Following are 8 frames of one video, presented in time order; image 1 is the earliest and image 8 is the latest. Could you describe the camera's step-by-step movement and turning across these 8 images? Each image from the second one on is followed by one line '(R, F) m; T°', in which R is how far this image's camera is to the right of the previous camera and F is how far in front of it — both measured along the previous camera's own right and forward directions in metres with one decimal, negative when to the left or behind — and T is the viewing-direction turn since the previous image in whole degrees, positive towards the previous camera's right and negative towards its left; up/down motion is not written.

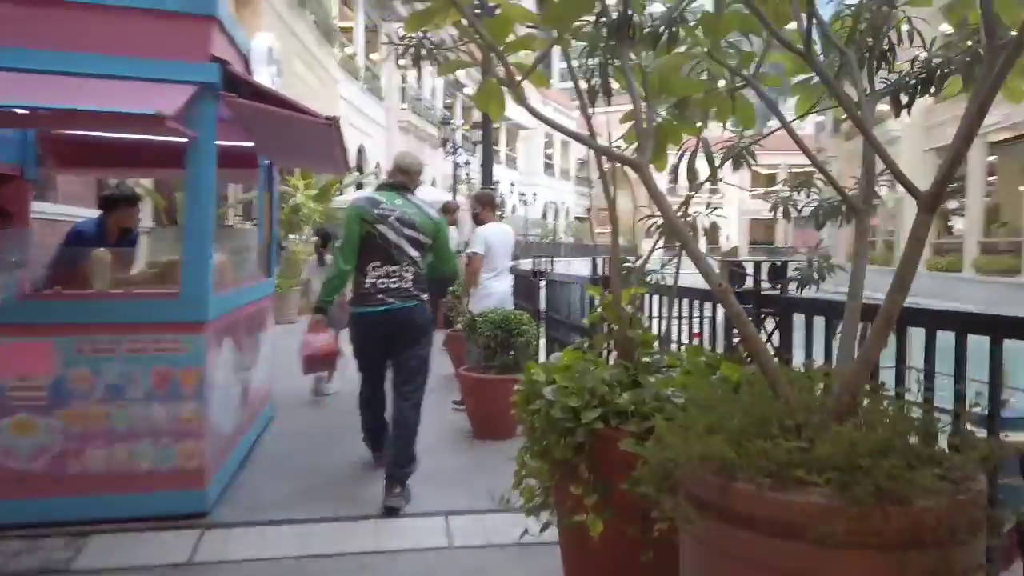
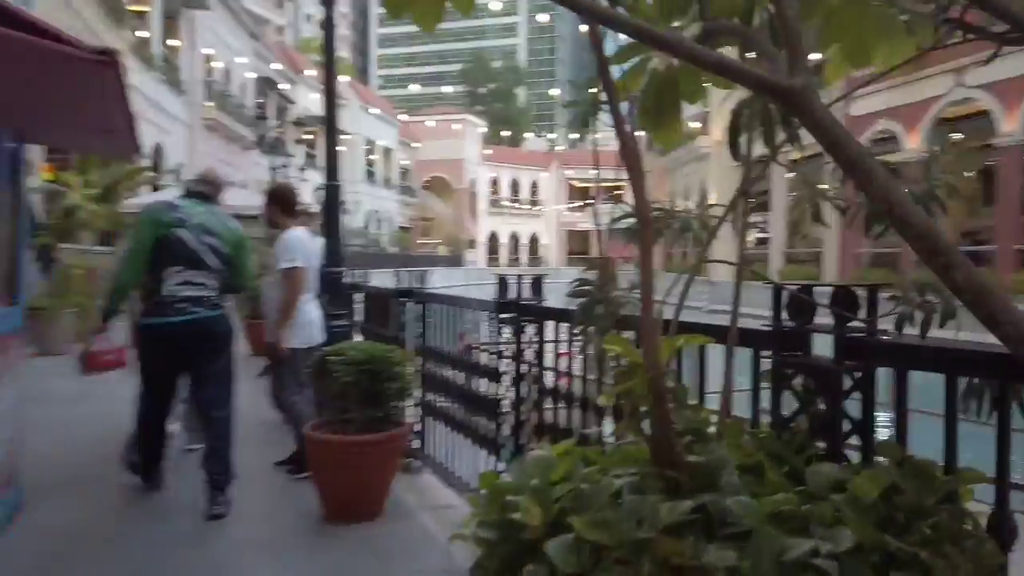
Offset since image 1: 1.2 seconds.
(-0.2, +1.1) m; +13°
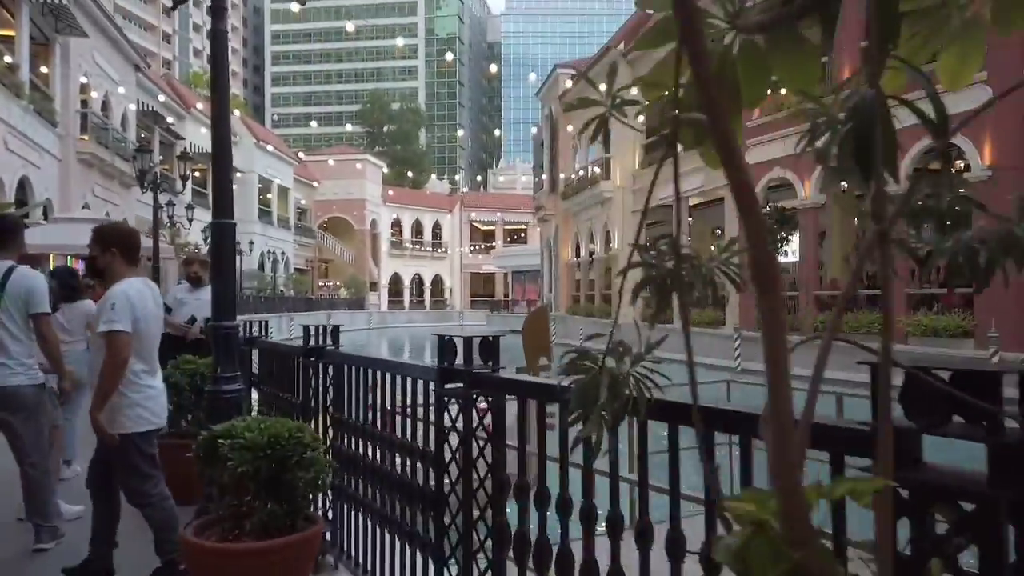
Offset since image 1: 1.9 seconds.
(-0.1, +0.6) m; +7°
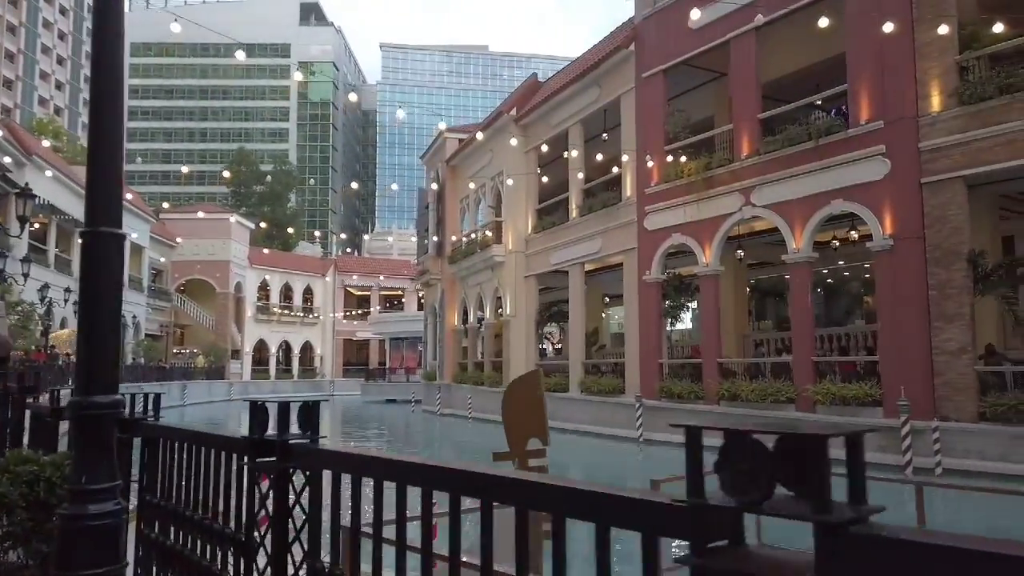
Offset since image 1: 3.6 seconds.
(-0.6, +1.3) m; +9°
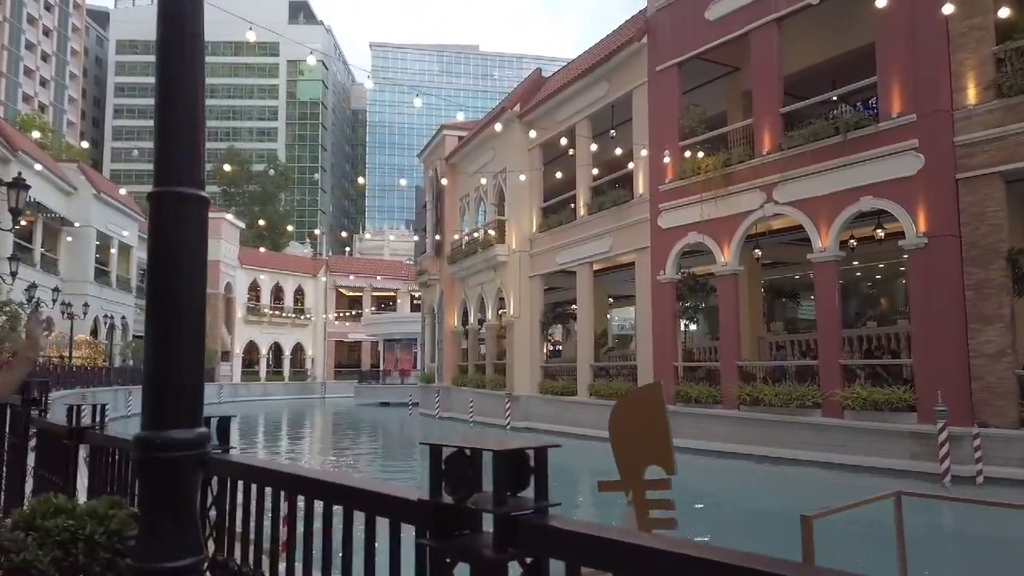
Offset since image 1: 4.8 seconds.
(-0.5, +0.7) m; +1°
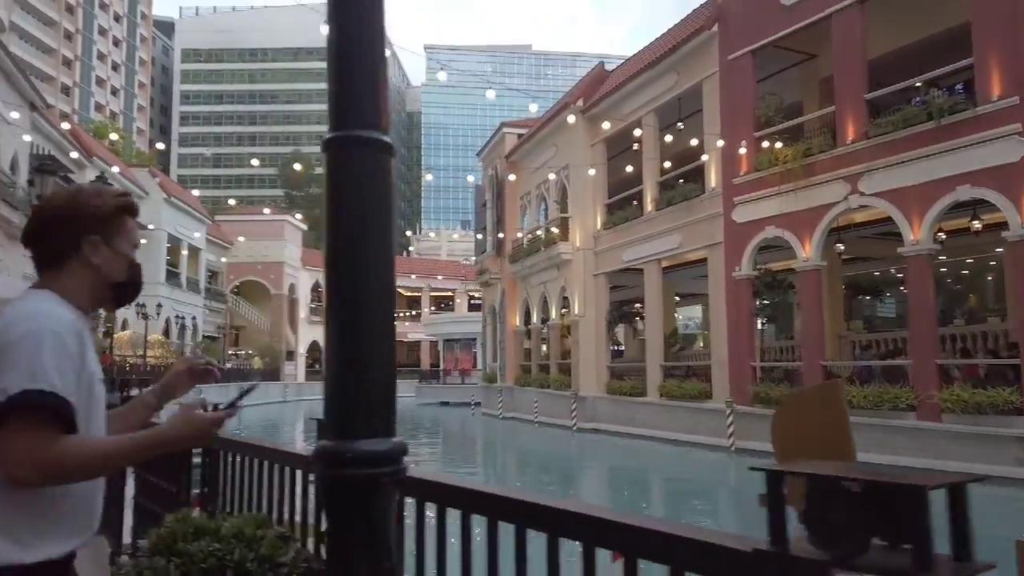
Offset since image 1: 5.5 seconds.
(-0.4, +0.4) m; -4°
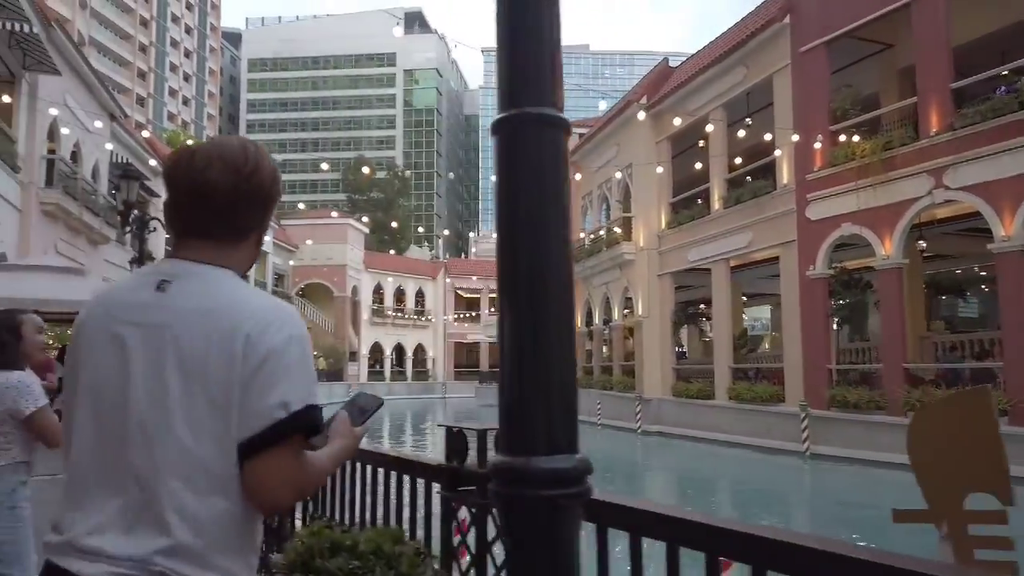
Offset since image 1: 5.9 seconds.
(-0.2, +0.2) m; -4°
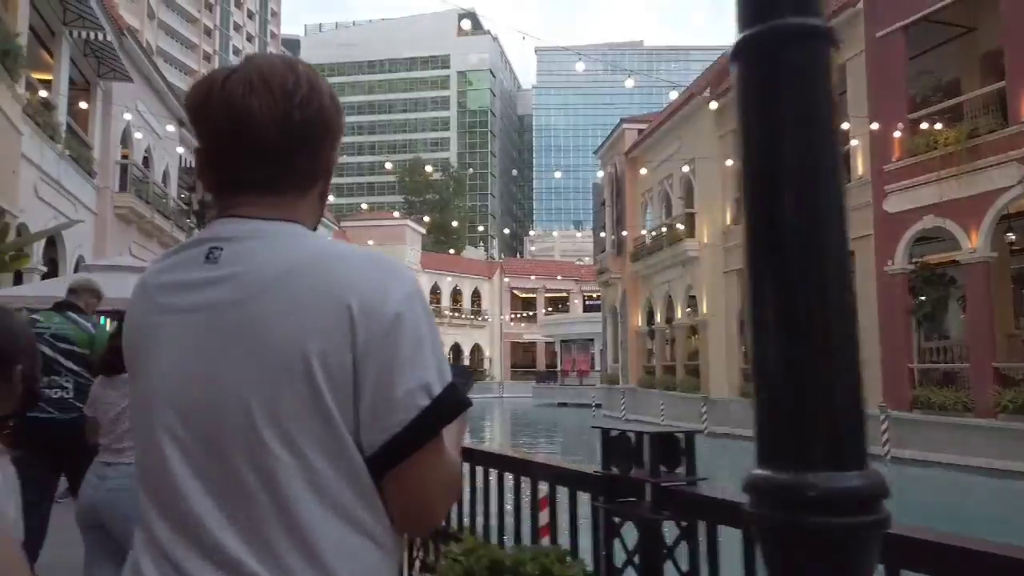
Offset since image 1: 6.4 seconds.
(-0.2, +0.2) m; -4°
